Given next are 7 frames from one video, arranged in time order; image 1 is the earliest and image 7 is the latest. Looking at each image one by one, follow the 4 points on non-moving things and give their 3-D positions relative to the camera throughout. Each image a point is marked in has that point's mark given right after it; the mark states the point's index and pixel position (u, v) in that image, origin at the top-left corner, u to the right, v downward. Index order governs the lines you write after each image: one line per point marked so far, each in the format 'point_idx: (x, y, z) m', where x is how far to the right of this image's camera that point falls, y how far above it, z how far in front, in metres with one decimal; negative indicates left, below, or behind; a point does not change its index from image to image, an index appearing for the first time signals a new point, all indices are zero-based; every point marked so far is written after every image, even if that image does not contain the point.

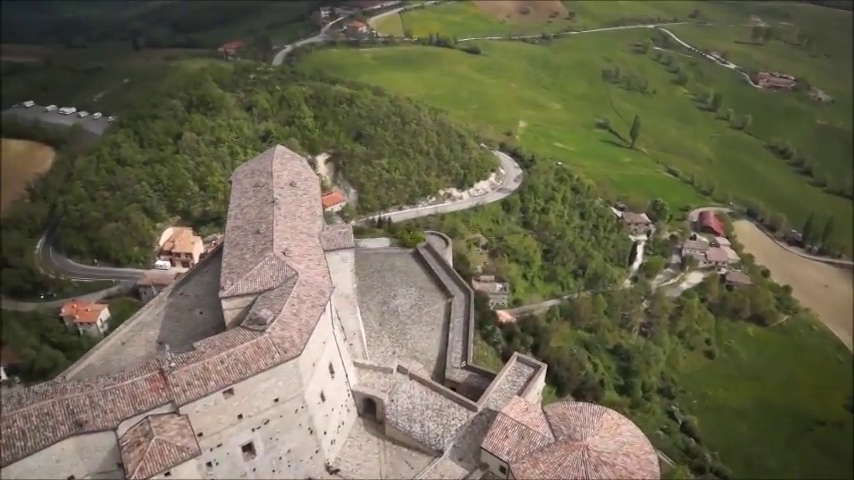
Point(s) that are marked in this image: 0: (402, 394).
0: (-0.9, -5.3, +20.0) m
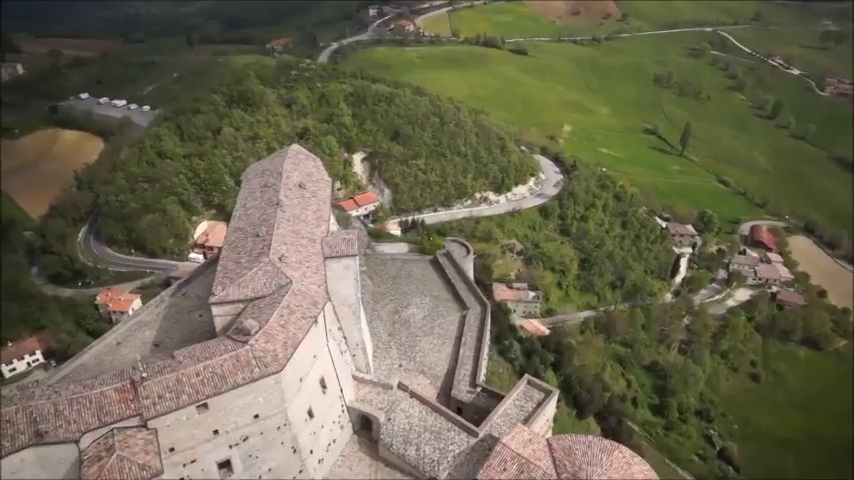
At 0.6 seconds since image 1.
0: (-0.9, -5.6, +18.9) m
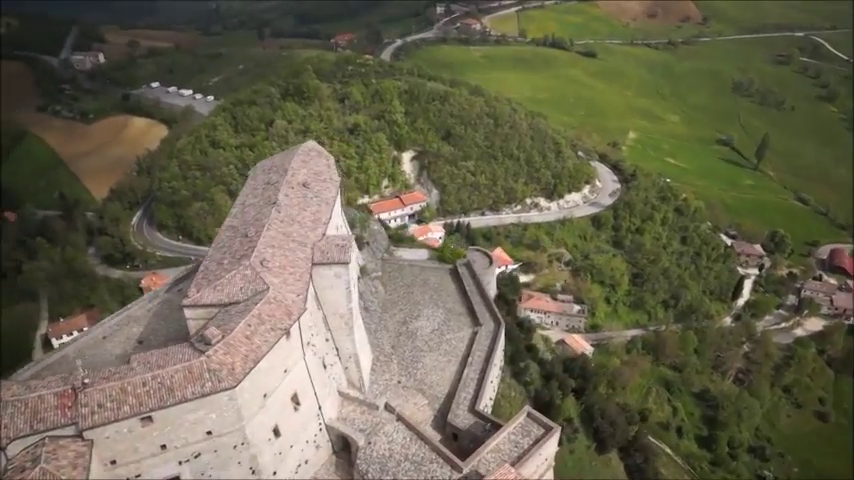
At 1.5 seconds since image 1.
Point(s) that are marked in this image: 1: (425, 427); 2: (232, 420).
0: (-1.4, -5.9, +17.4) m
1: (-0.1, -6.4, +19.8) m
2: (-4.6, -4.3, +13.7) m
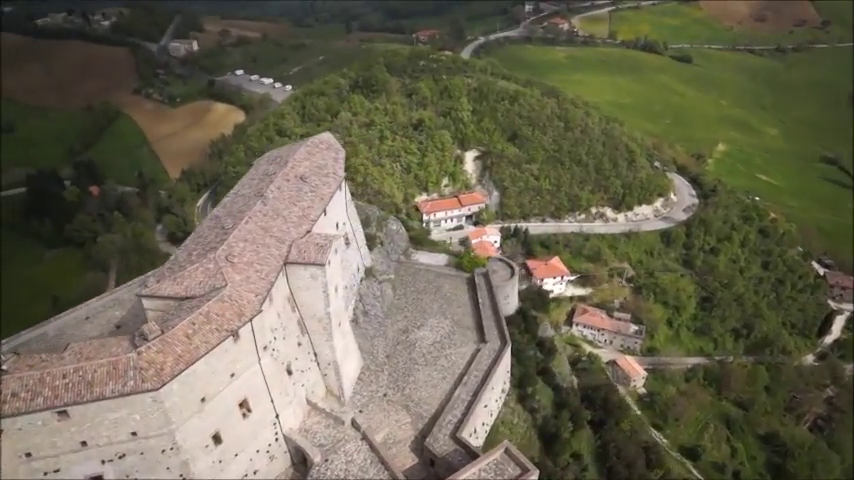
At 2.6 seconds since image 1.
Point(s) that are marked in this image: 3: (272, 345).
0: (-2.4, -6.0, +16.1) m
1: (-0.8, -6.6, +18.3) m
2: (-6.0, -4.1, +12.9) m
3: (-4.2, -2.8, +15.7) m
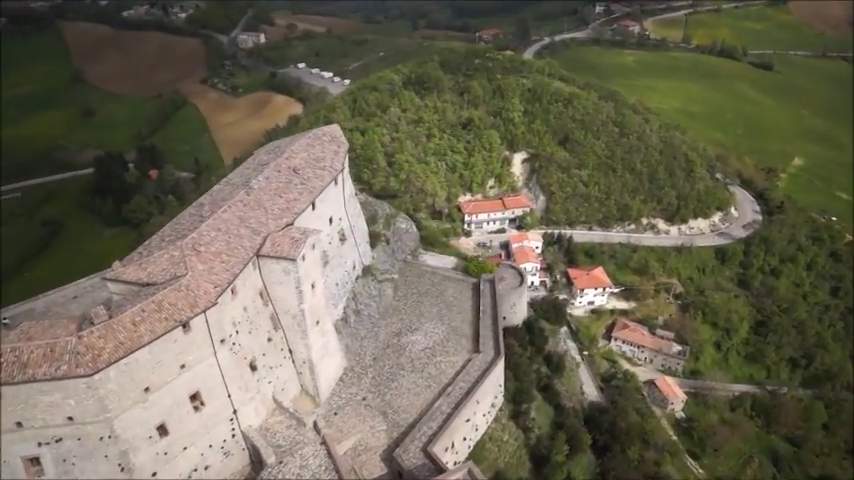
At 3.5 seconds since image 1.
0: (-3.5, -5.8, +15.5) m
1: (-1.7, -6.5, +17.5) m
2: (-7.3, -3.7, +12.6) m
3: (-5.1, -2.6, +15.3) m
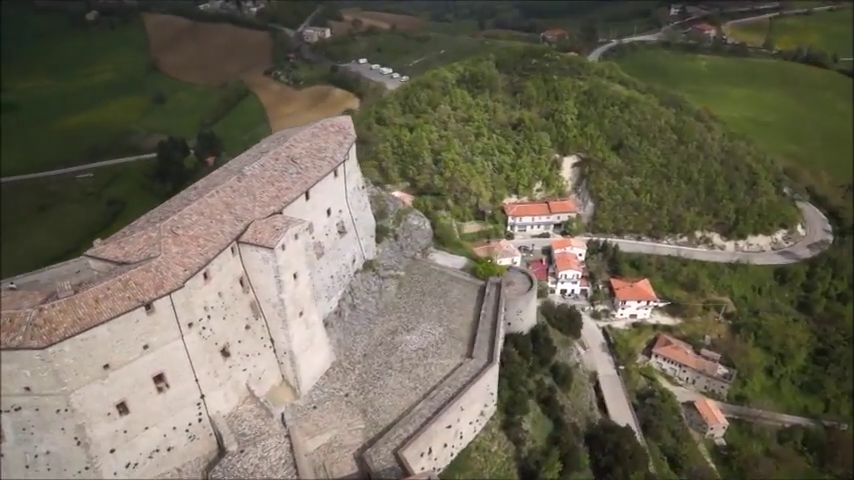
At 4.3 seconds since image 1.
0: (-4.4, -5.5, +15.3) m
1: (-2.5, -6.3, +17.1) m
2: (-8.3, -3.2, +12.9) m
3: (-5.9, -2.2, +15.2) m
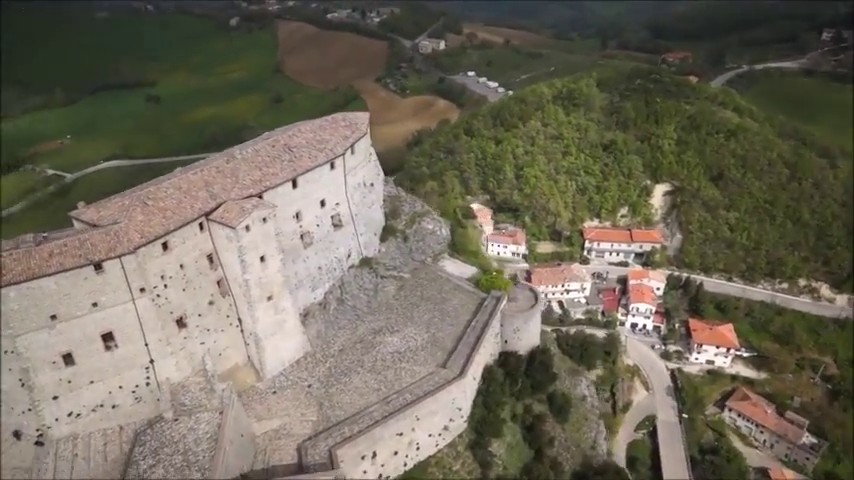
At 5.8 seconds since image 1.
0: (-6.3, -4.8, +15.6) m
1: (-4.2, -6.0, +17.1) m
2: (-10.3, -2.0, +14.0) m
3: (-7.4, -1.4, +15.9) m
